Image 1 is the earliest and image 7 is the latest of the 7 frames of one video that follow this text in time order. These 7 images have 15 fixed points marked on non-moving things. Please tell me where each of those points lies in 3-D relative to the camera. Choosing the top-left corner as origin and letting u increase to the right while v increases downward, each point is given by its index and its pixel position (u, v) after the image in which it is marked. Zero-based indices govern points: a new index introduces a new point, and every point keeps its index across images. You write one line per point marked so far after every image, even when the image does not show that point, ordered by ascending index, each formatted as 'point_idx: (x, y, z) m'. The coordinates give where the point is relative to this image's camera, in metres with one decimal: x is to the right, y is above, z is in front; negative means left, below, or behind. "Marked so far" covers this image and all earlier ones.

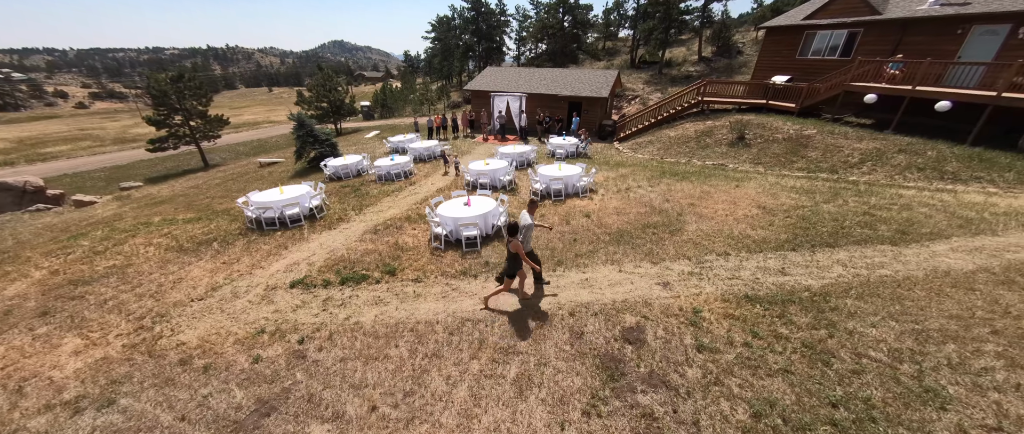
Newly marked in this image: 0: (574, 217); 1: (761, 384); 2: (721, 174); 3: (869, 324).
0: (+1.9, 0.0, +9.7) m
1: (+3.4, -2.3, +4.3) m
2: (+8.4, +1.7, +12.7) m
3: (+5.8, -1.7, +5.1) m
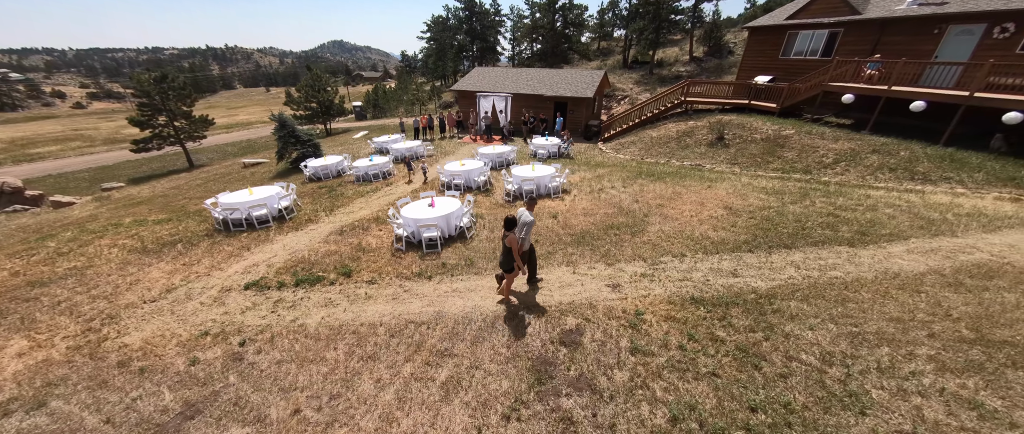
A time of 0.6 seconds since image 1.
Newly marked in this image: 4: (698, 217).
0: (+0.9, 0.0, +9.7) m
1: (+2.3, -2.3, +4.2) m
2: (+7.4, +1.7, +12.6) m
3: (+4.7, -1.8, +5.0) m
4: (+5.3, 0.0, +9.0) m
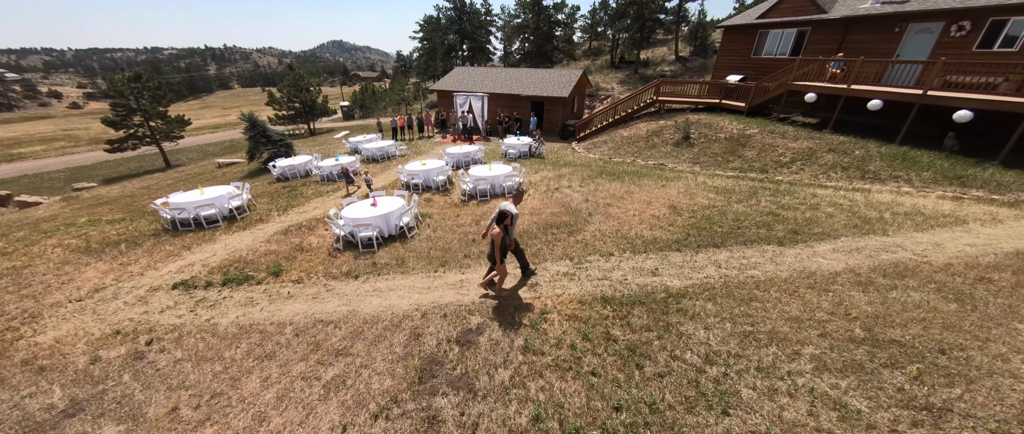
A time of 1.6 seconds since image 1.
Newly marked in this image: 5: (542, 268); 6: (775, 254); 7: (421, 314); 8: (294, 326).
0: (-0.8, 0.0, +9.7) m
1: (+0.6, -2.3, +4.2) m
2: (+5.8, +1.7, +12.6) m
3: (+3.0, -1.8, +5.0) m
4: (+3.7, 0.0, +9.0) m
5: (+0.7, -1.1, +6.9) m
6: (+5.8, -0.8, +6.9) m
7: (-1.7, -1.8, +5.8) m
8: (-4.0, -2.0, +5.7) m
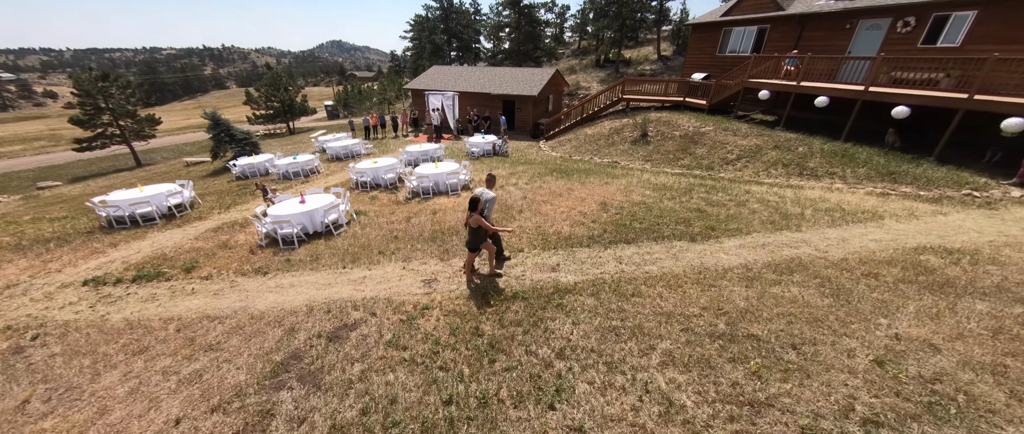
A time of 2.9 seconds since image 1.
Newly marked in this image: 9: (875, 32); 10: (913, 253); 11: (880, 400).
0: (-2.8, +0.1, +9.7) m
1: (-1.4, -2.2, +4.2) m
2: (+3.7, +1.8, +12.6) m
3: (+1.0, -1.7, +5.0) m
4: (+1.6, +0.1, +8.9) m
5: (-1.4, -1.0, +6.9) m
6: (+3.7, -0.7, +6.8) m
7: (-3.8, -1.7, +5.8) m
8: (-6.1, -1.9, +5.7) m
9: (+14.0, +7.1, +12.1) m
10: (+7.7, -0.7, +6.1) m
11: (+4.1, -2.0, +3.5) m
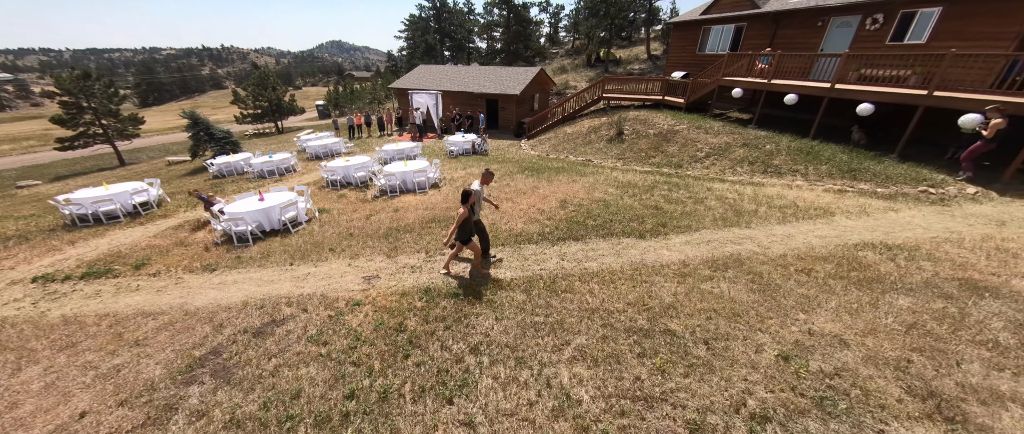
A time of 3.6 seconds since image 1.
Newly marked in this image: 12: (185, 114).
0: (-4.0, +0.1, +9.7) m
1: (-2.6, -2.1, +4.2) m
2: (+2.5, +1.9, +12.5) m
3: (-0.2, -1.6, +5.0) m
4: (+0.4, +0.2, +8.9) m
5: (-2.6, -1.0, +6.9) m
6: (+2.5, -0.6, +6.8) m
7: (-5.0, -1.6, +5.8) m
8: (-7.3, -1.8, +5.7) m
9: (+12.8, +7.2, +12.1) m
10: (+6.5, -0.6, +6.0) m
11: (+2.9, -2.0, +3.5) m
12: (-17.9, +5.7, +17.2) m
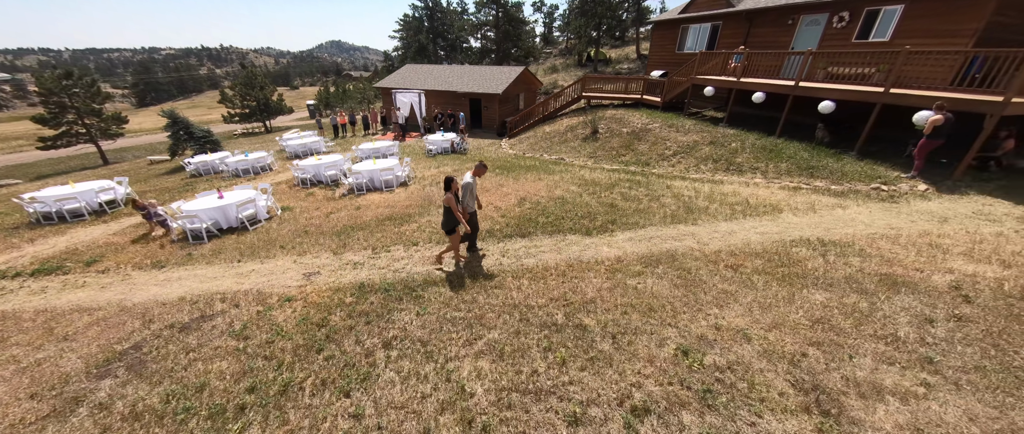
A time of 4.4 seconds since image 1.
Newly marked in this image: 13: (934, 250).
0: (-5.3, +0.2, +9.7) m
1: (-3.9, -2.1, +4.2) m
2: (+1.3, +2.0, +12.6) m
3: (-1.5, -1.5, +5.0) m
4: (-0.8, +0.2, +8.9) m
5: (-3.8, -0.9, +6.9) m
6: (+1.3, -0.6, +6.8) m
7: (-6.2, -1.6, +5.8) m
8: (-8.5, -1.8, +5.8) m
9: (+11.6, +7.3, +12.0) m
10: (+5.3, -0.5, +6.0) m
11: (+1.7, -1.9, +3.5) m
12: (-19.1, +5.7, +17.3) m
13: (+7.5, -0.6, +5.6) m
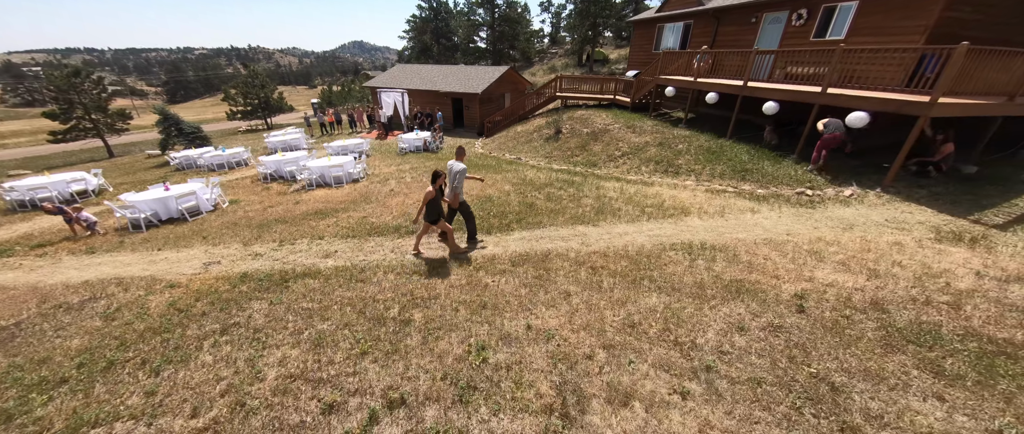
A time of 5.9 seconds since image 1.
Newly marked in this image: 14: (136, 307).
0: (-7.4, +0.4, +10.1) m
1: (-6.4, -1.9, +4.6) m
2: (-0.7, +2.0, +12.6) m
3: (-3.9, -1.4, +5.2) m
4: (-3.0, +0.3, +9.1) m
5: (-6.2, -0.7, +7.3) m
6: (-1.1, -0.5, +6.9) m
7: (-8.6, -1.3, +6.3) m
8: (-10.9, -1.5, +6.4) m
9: (+9.7, +7.1, +11.5) m
10: (+2.9, -0.6, +5.9) m
11: (-0.9, -1.9, +3.5) m
12: (-20.7, +6.3, +18.4) m
13: (+5.1, -0.7, +5.3) m
14: (-6.4, -1.5, +5.4) m
